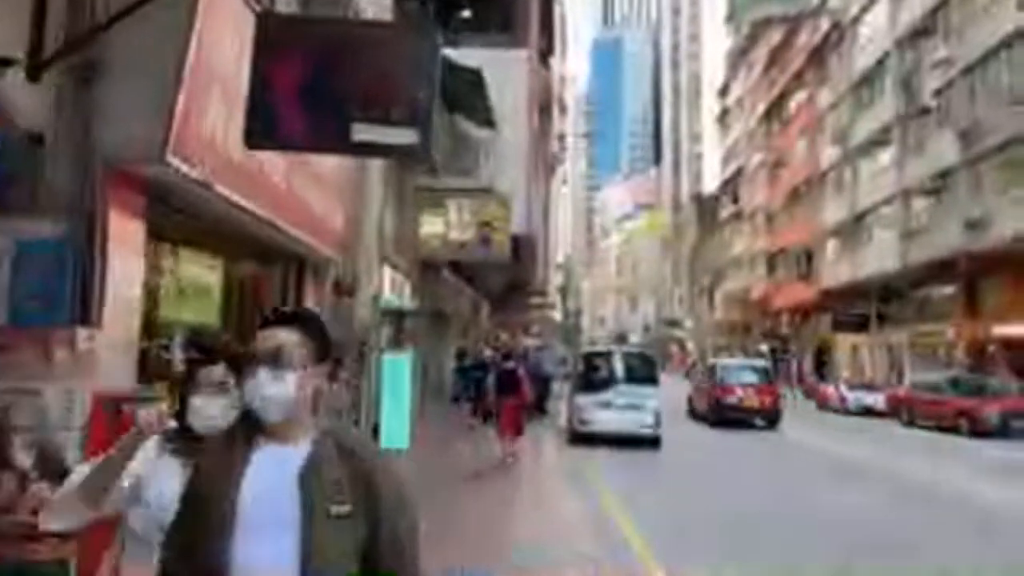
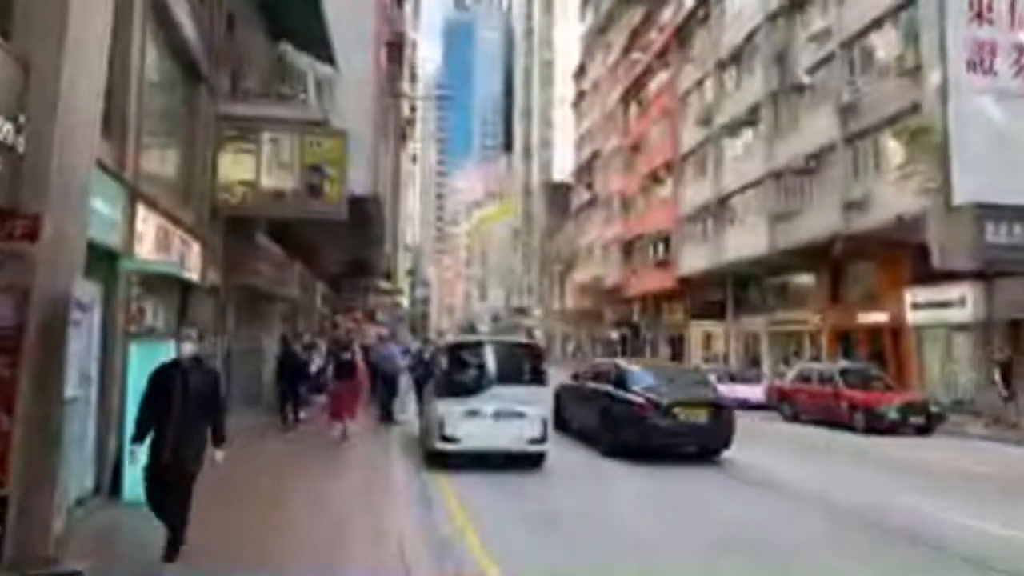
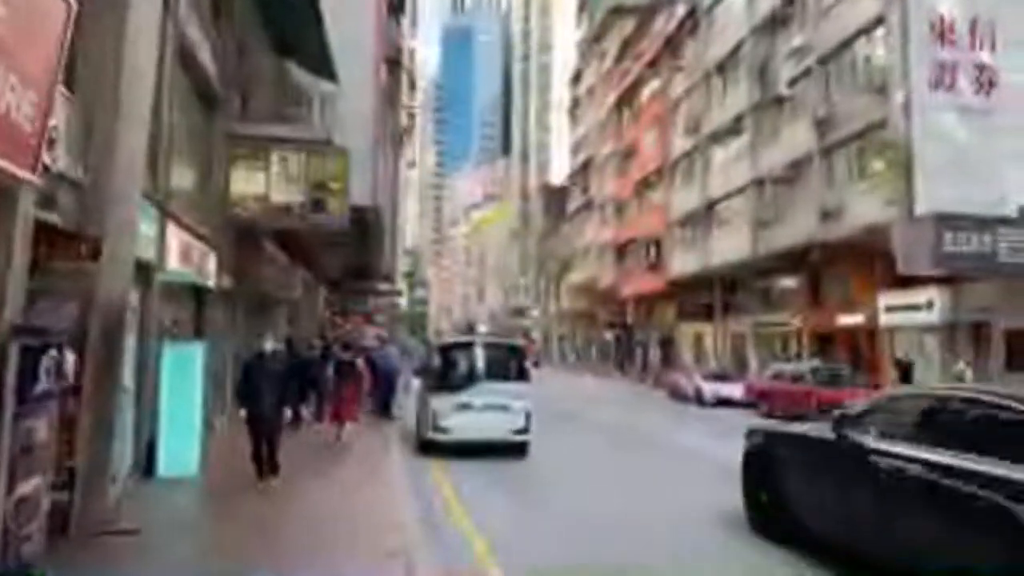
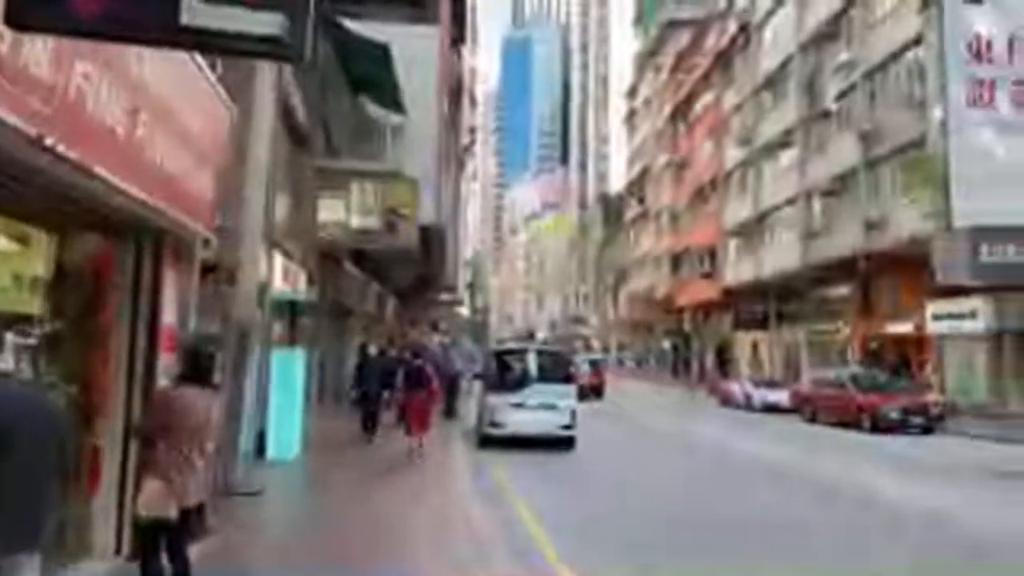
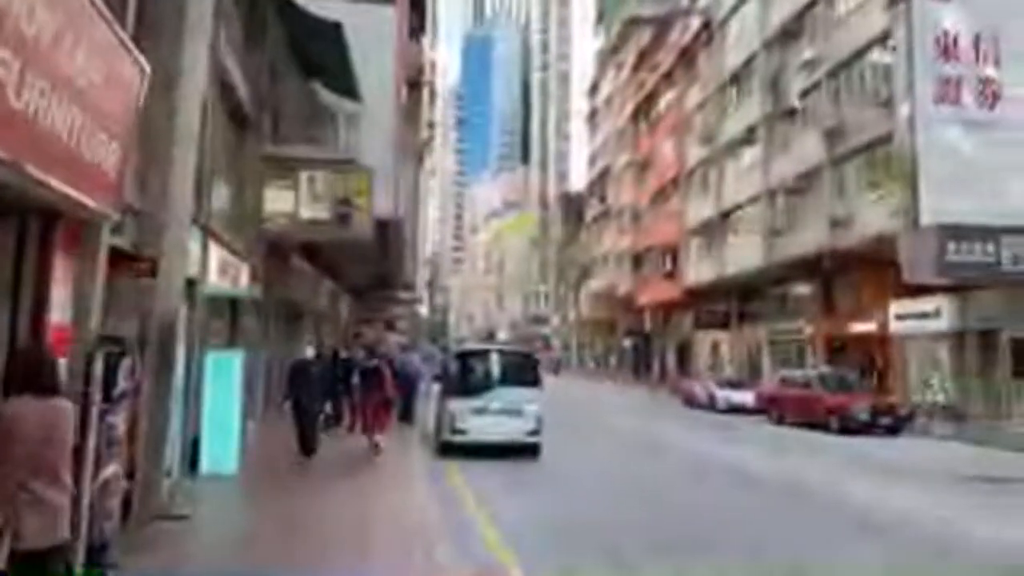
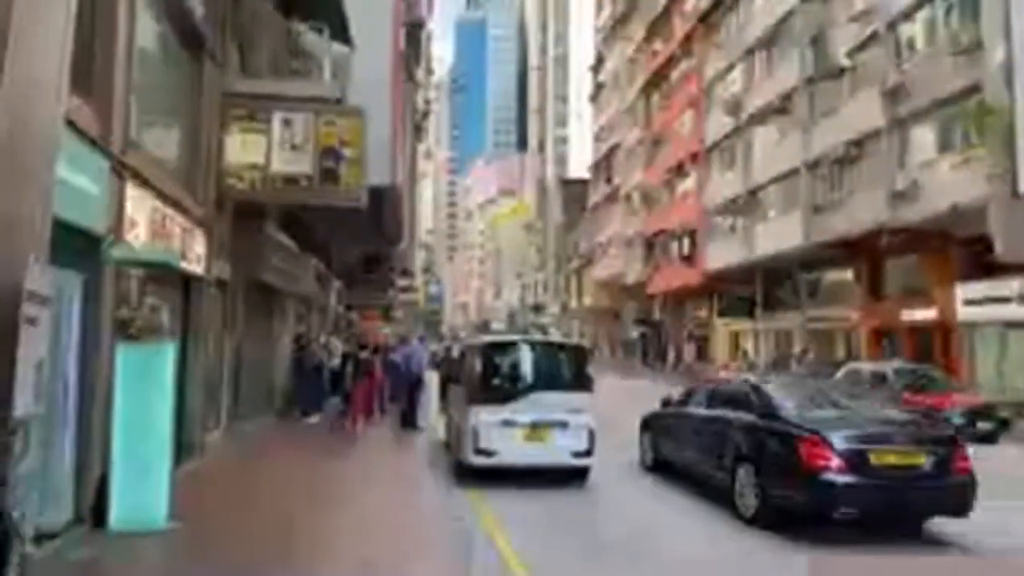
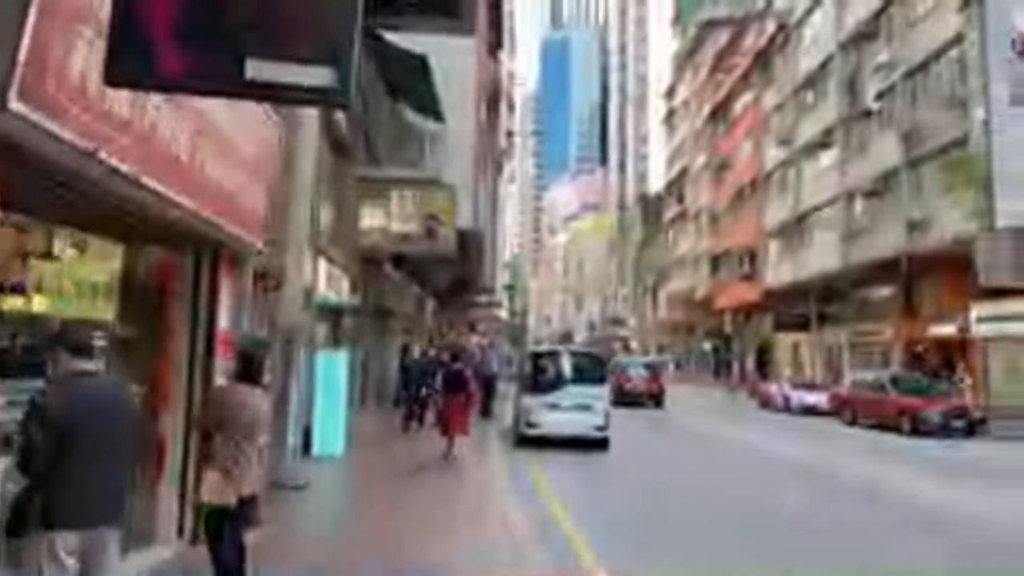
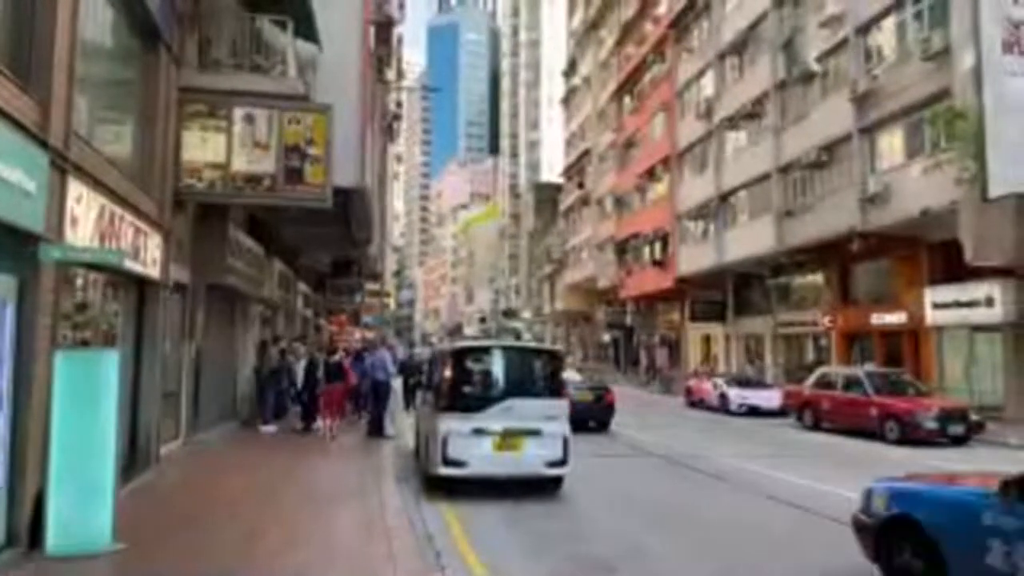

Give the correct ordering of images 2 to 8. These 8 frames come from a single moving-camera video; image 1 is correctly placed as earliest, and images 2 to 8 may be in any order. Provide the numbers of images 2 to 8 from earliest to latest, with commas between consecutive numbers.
7, 4, 5, 3, 2, 6, 8
